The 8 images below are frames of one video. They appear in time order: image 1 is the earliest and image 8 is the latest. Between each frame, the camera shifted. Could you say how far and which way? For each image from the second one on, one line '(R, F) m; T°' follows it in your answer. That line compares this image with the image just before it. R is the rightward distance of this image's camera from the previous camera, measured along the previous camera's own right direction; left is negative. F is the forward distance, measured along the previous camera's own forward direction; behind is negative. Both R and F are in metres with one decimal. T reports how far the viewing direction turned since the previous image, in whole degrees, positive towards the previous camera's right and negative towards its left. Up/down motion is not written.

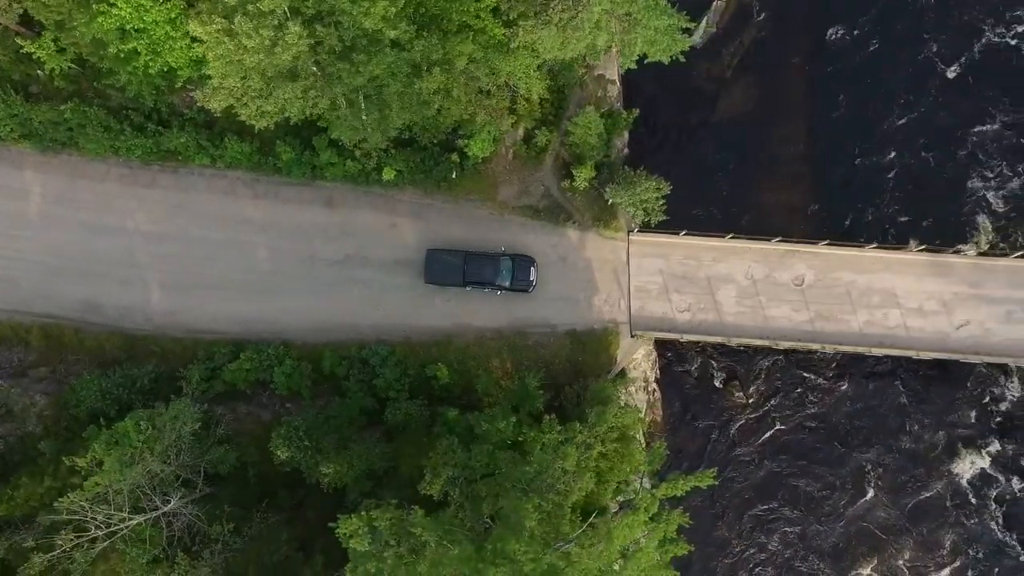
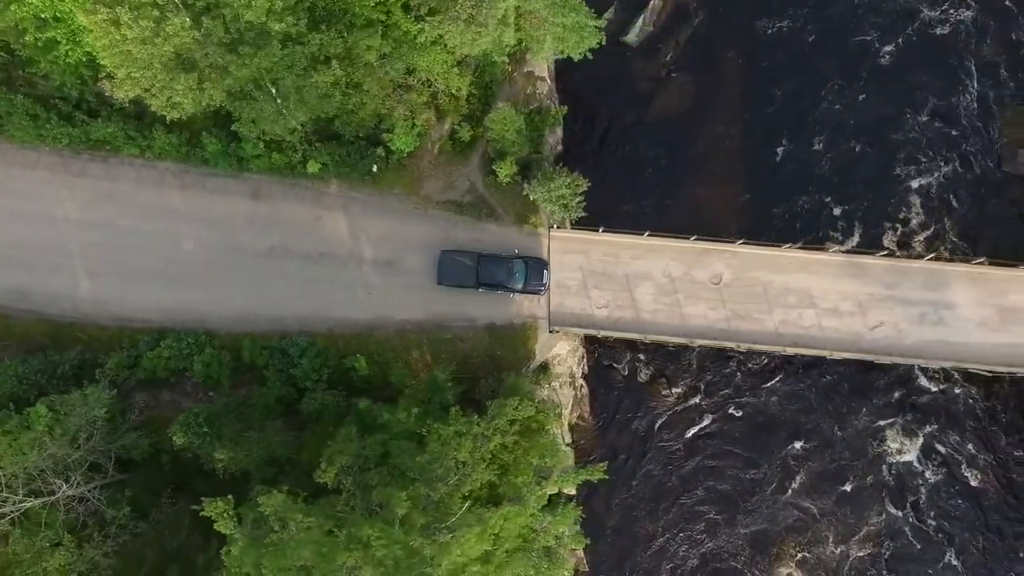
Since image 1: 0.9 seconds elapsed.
(+2.6, -0.3) m; 0°
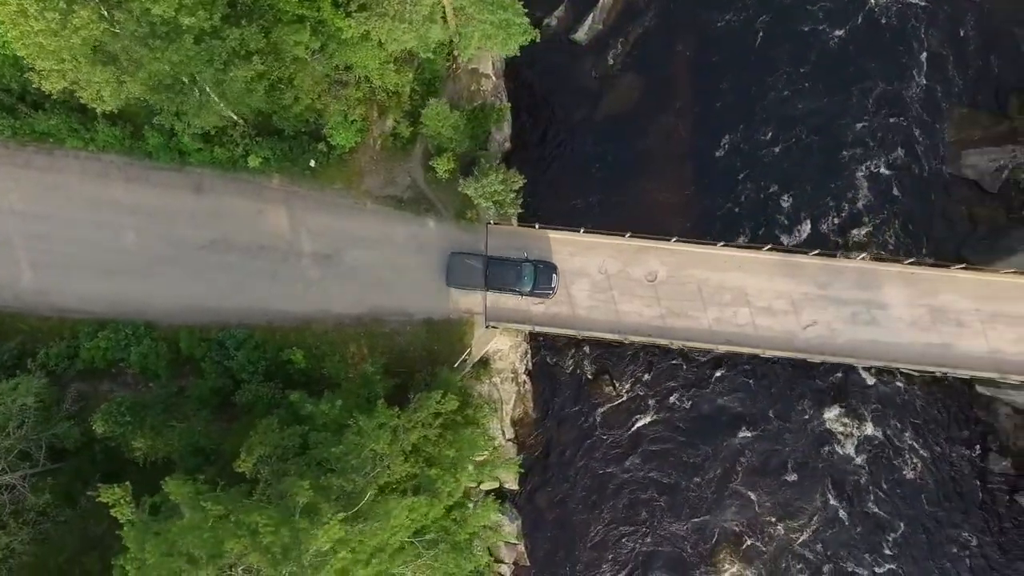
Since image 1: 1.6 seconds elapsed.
(+2.1, -0.3) m; 0°
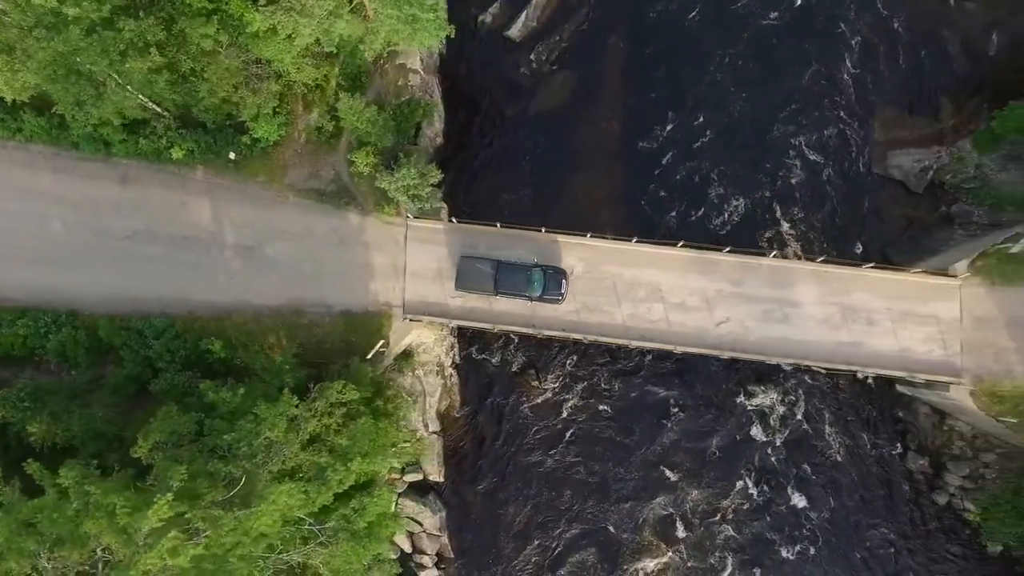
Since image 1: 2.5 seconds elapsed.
(+2.7, -0.3) m; 0°
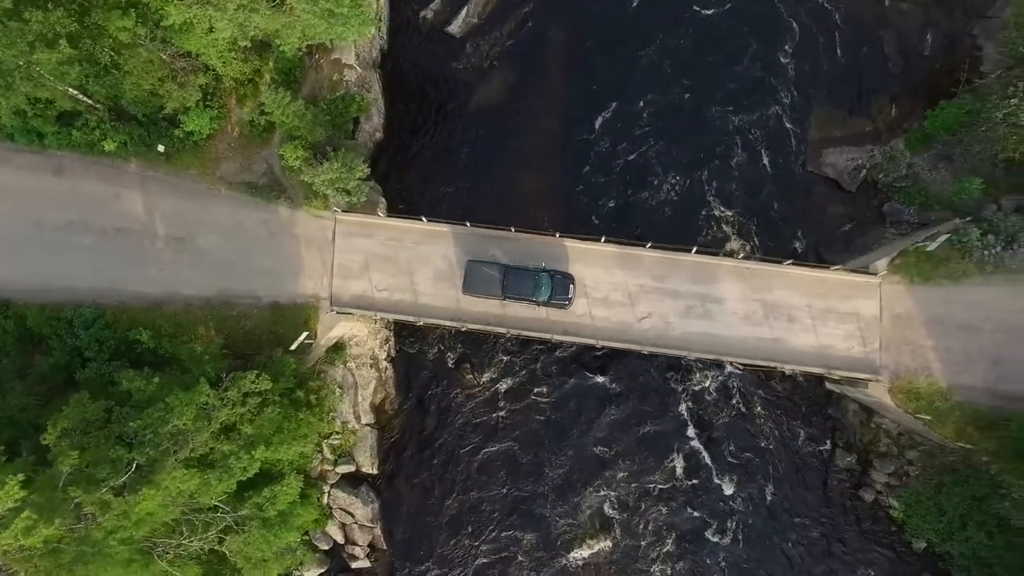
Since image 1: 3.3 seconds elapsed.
(+2.5, -0.3) m; 0°
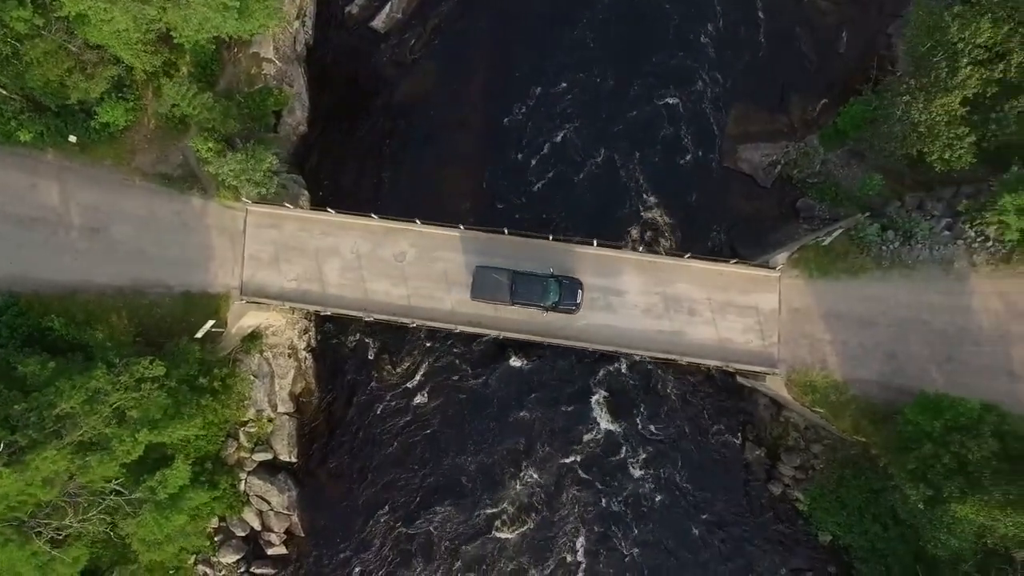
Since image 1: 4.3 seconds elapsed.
(+3.3, -0.4) m; 0°
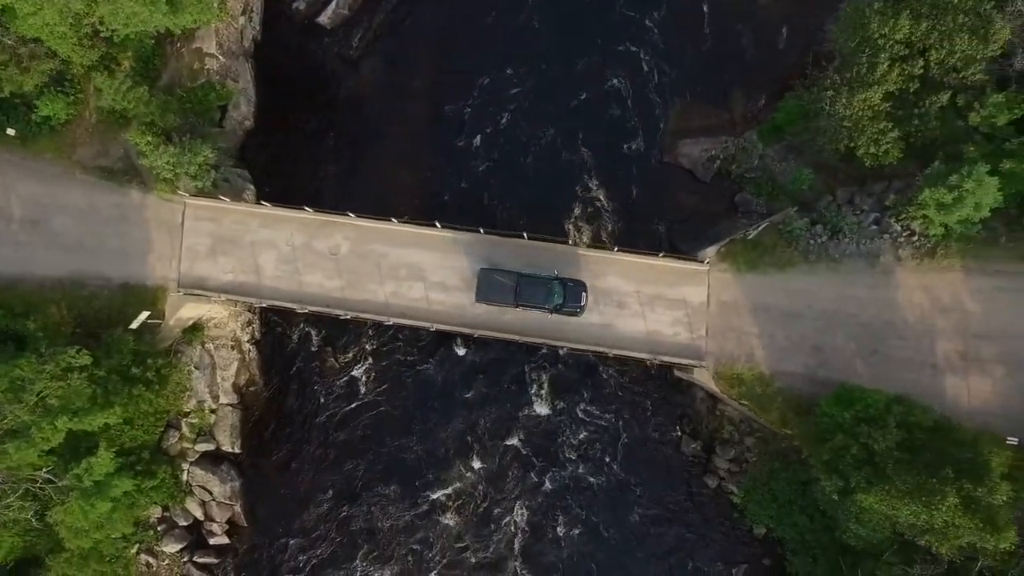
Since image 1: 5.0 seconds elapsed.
(+2.4, -0.3) m; 0°
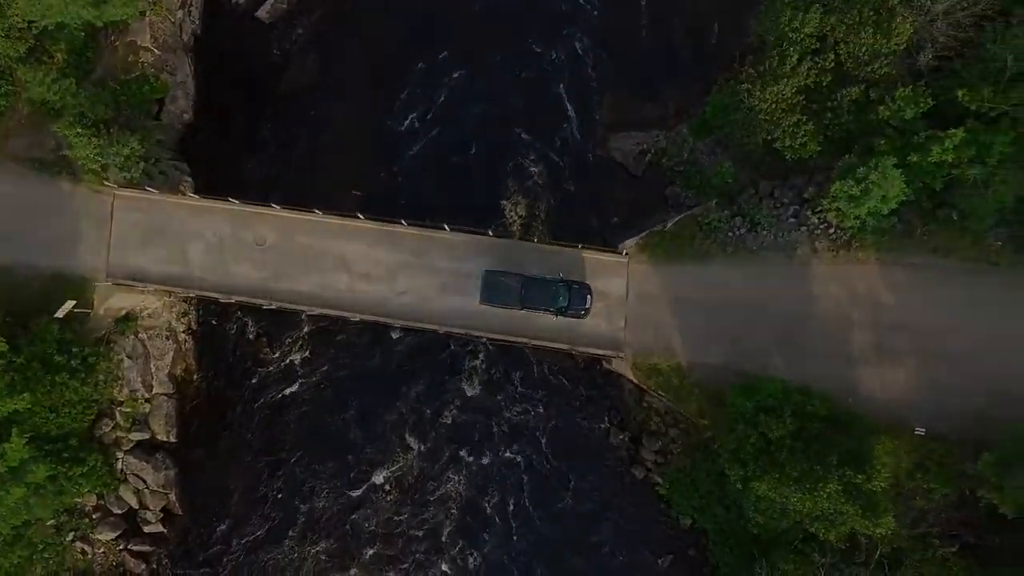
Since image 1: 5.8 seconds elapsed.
(+2.7, -0.3) m; 0°
